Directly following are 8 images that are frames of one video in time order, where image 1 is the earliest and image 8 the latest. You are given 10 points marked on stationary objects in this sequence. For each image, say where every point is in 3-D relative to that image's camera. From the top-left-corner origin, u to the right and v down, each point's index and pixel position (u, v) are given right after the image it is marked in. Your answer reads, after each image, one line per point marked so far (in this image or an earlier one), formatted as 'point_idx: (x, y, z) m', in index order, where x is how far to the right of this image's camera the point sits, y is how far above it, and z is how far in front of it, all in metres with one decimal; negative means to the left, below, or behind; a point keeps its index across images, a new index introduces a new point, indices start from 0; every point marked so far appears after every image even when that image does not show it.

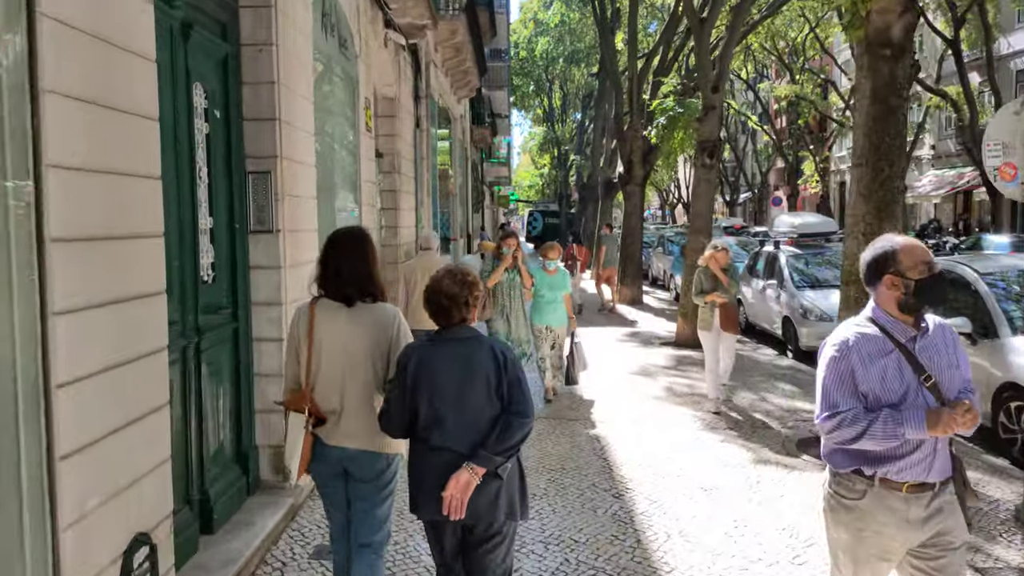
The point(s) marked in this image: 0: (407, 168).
0: (-1.4, +1.5, +9.4) m
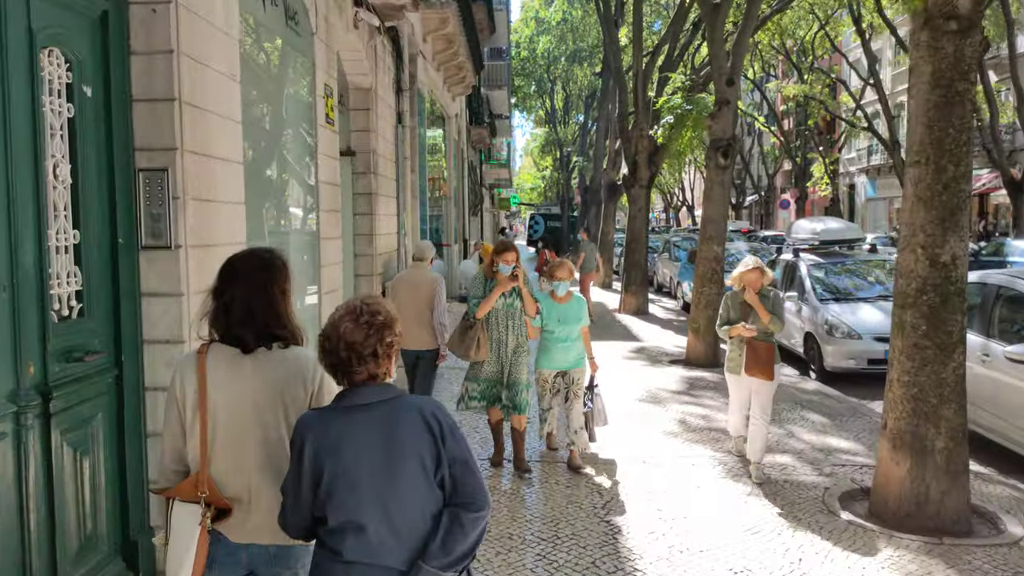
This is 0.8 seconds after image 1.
0: (-1.5, +1.4, +8.4) m
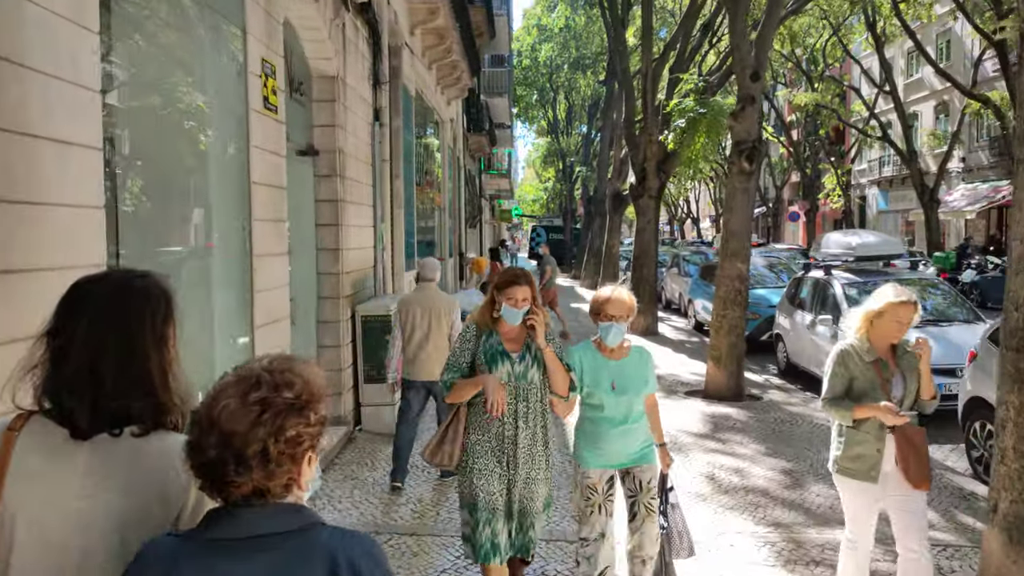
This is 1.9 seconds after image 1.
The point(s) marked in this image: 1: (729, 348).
0: (-1.5, +1.1, +7.2) m
1: (+2.7, -0.7, +8.8) m
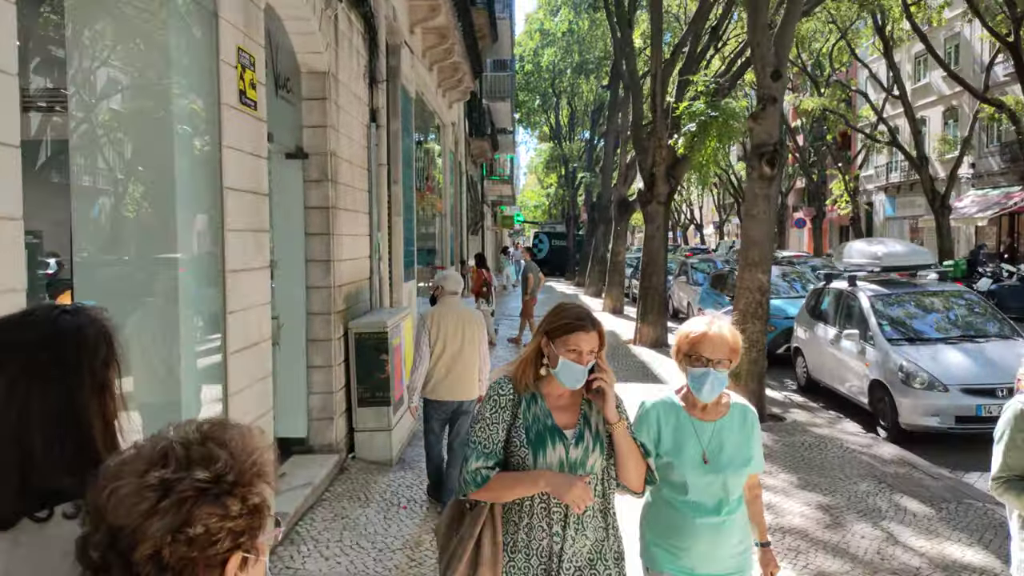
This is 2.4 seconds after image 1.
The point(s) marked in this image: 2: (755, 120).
0: (-1.5, +1.0, +6.6) m
1: (+2.7, -0.9, +8.3) m
2: (+2.8, +1.9, +8.4) m
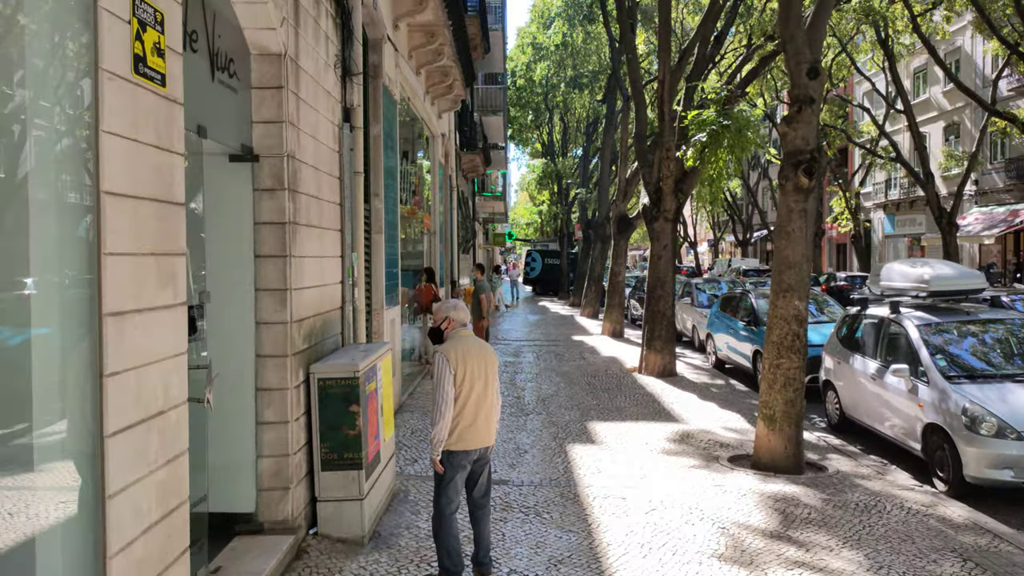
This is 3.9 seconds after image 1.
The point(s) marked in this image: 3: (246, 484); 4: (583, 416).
0: (-1.5, +0.8, +5.5) m
1: (+2.7, -1.2, +7.1) m
2: (+2.8, +1.7, +7.3) m
3: (-1.7, -1.3, +4.7) m
4: (+0.9, -1.7, +9.5) m
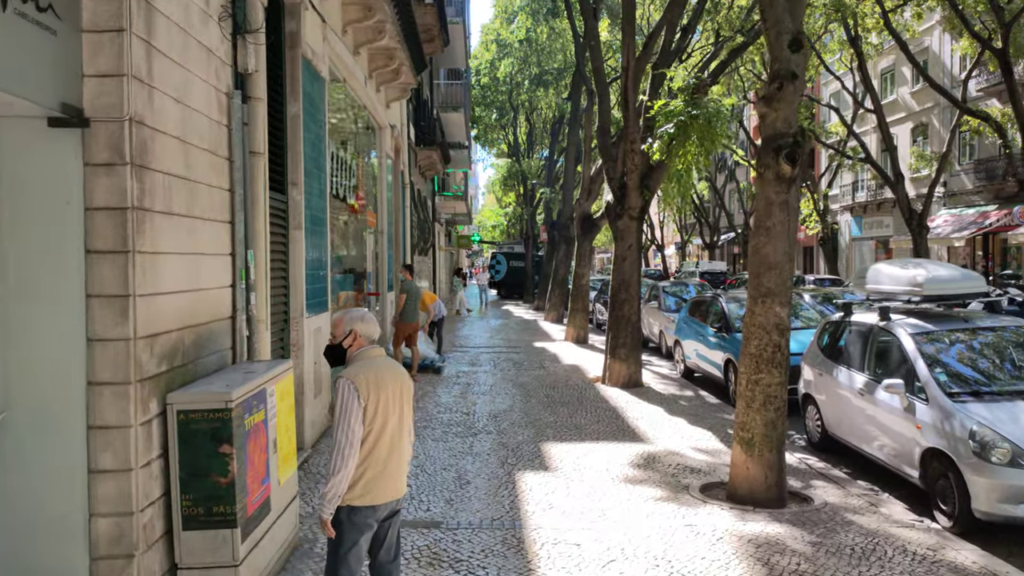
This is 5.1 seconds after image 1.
0: (-1.9, +0.7, +4.3) m
1: (+2.2, -1.2, +6.1) m
2: (+2.2, +1.6, +6.3) m
3: (-2.2, -1.3, +3.5) m
4: (+0.3, -1.7, +8.5) m
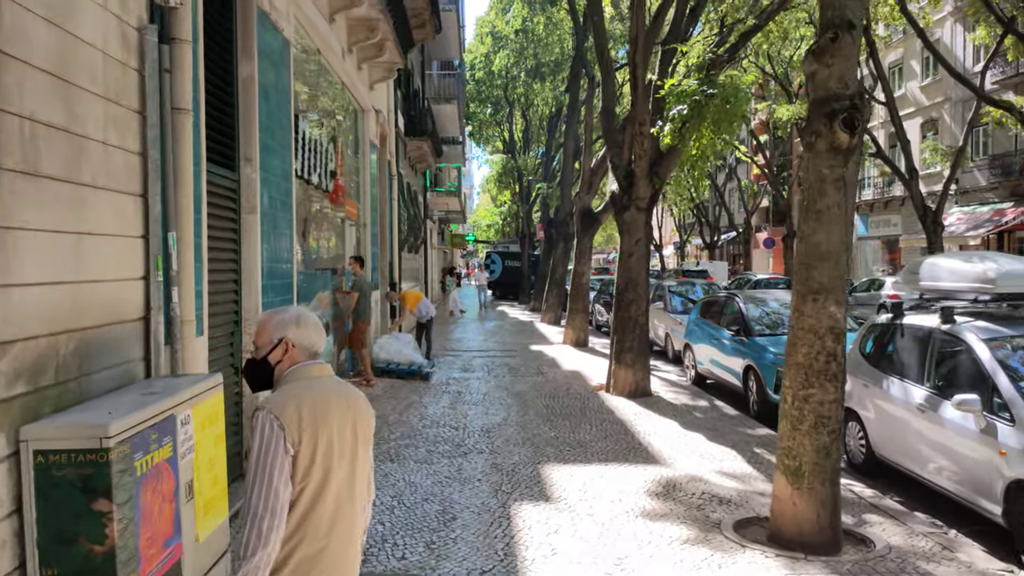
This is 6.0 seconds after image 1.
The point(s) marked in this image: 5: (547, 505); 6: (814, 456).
0: (-1.9, +0.8, +3.2) m
1: (+2.1, -1.2, +5.0) m
2: (+2.2, +1.7, +5.2) m
3: (-2.2, -1.3, +2.4) m
4: (+0.2, -1.7, +7.3) m
5: (+0.3, -1.8, +5.9) m
6: (+2.1, -1.2, +5.0) m
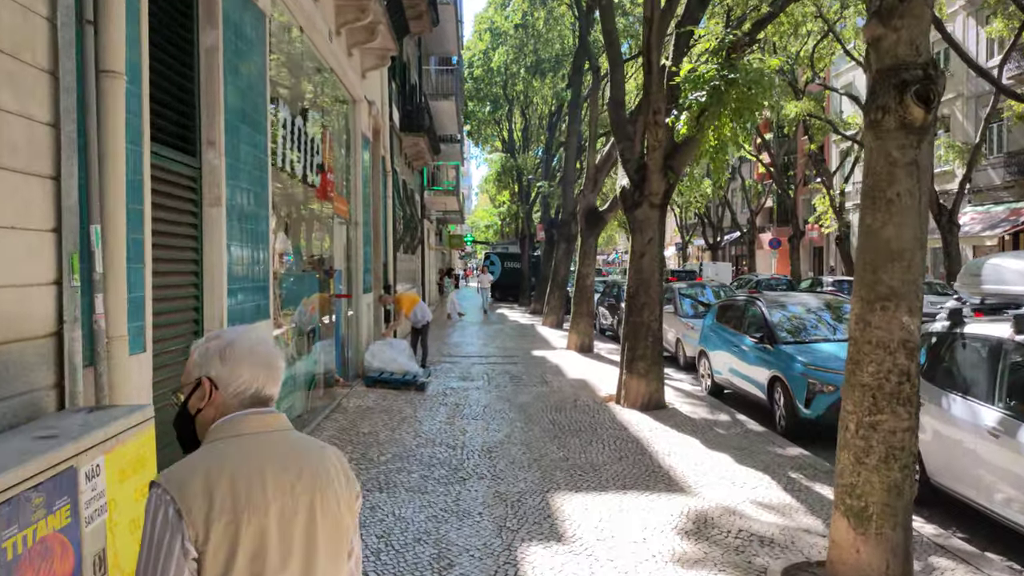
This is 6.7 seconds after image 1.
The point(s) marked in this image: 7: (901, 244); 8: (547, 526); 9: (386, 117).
0: (-1.9, +0.7, +2.3) m
1: (+2.2, -1.2, +4.2) m
2: (+2.3, +1.6, +4.4) m
3: (-2.1, -1.3, +1.5) m
4: (+0.3, -1.7, +6.5) m
5: (+0.3, -1.8, +5.0) m
6: (+2.2, -1.2, +4.2) m
7: (+2.3, +0.3, +4.2) m
8: (+0.3, -1.8, +5.4) m
9: (-2.5, +3.4, +14.6) m
